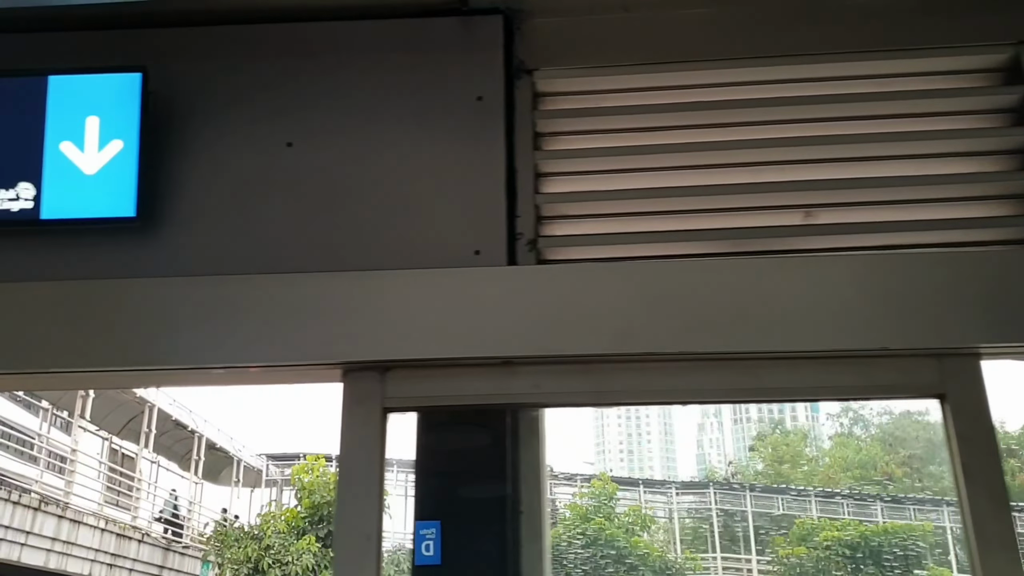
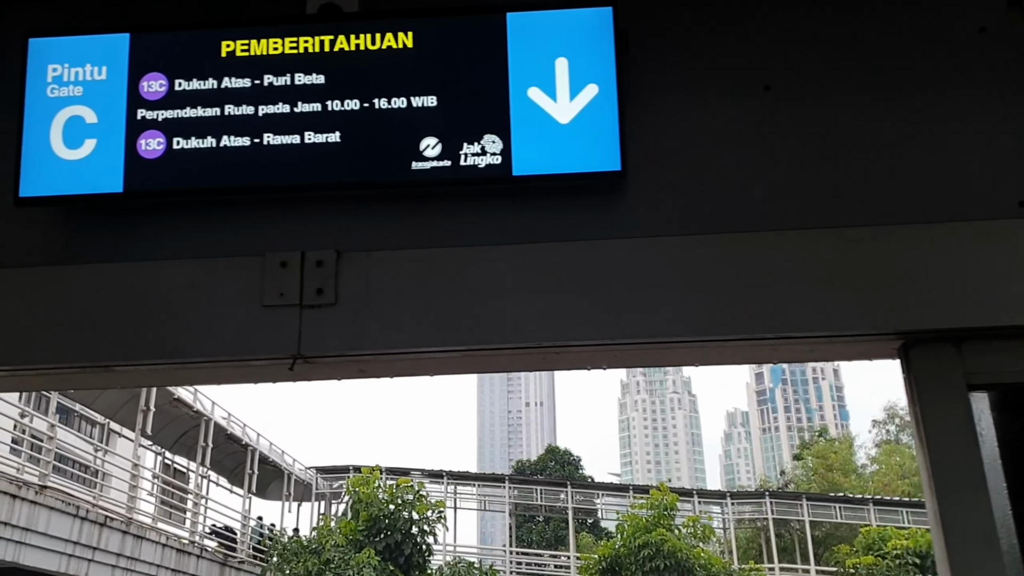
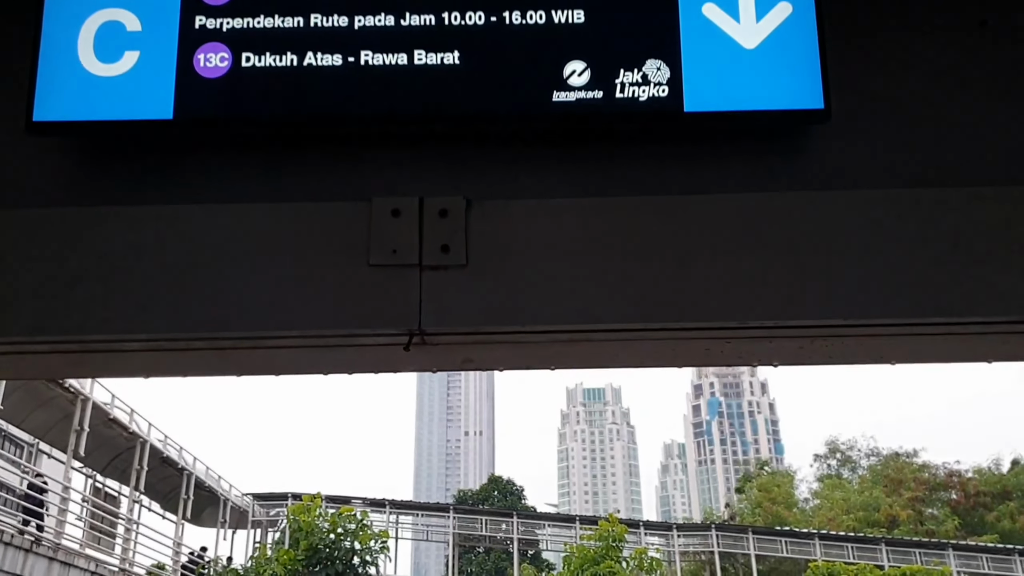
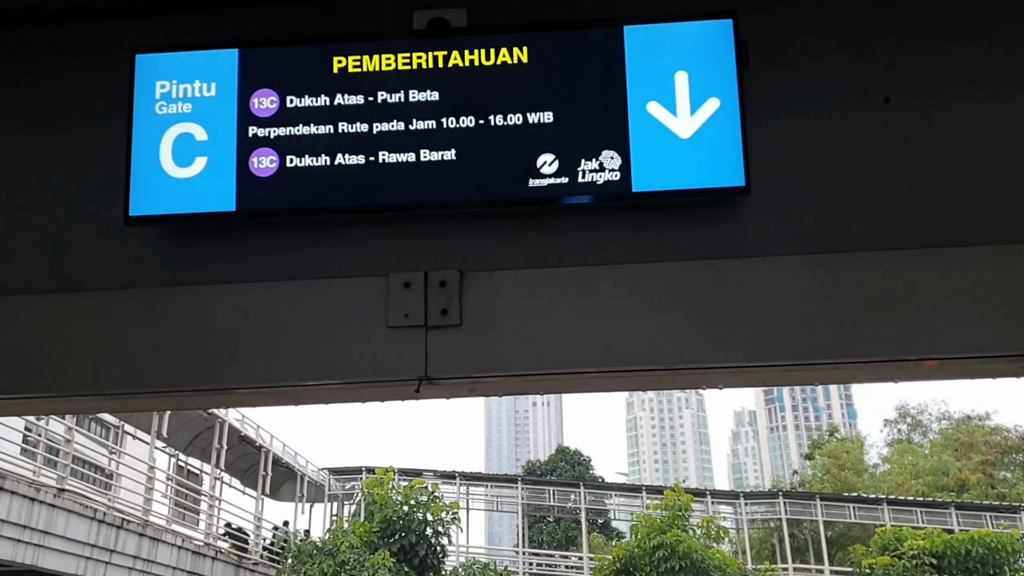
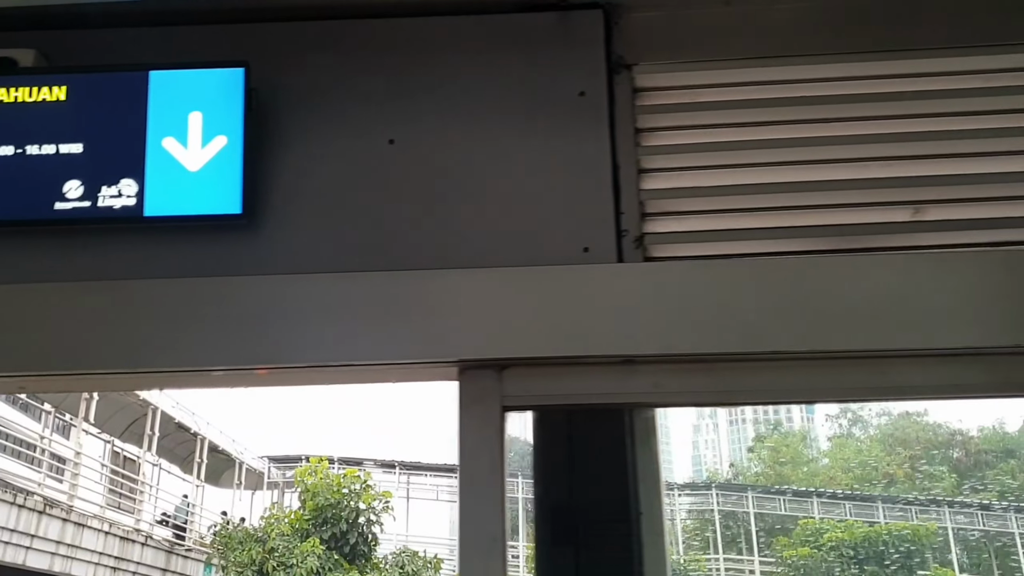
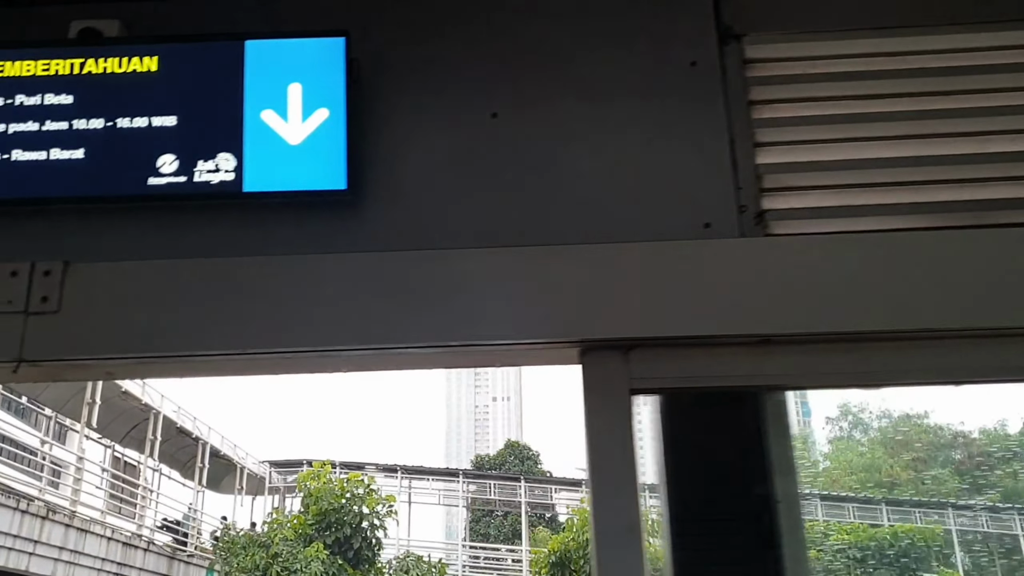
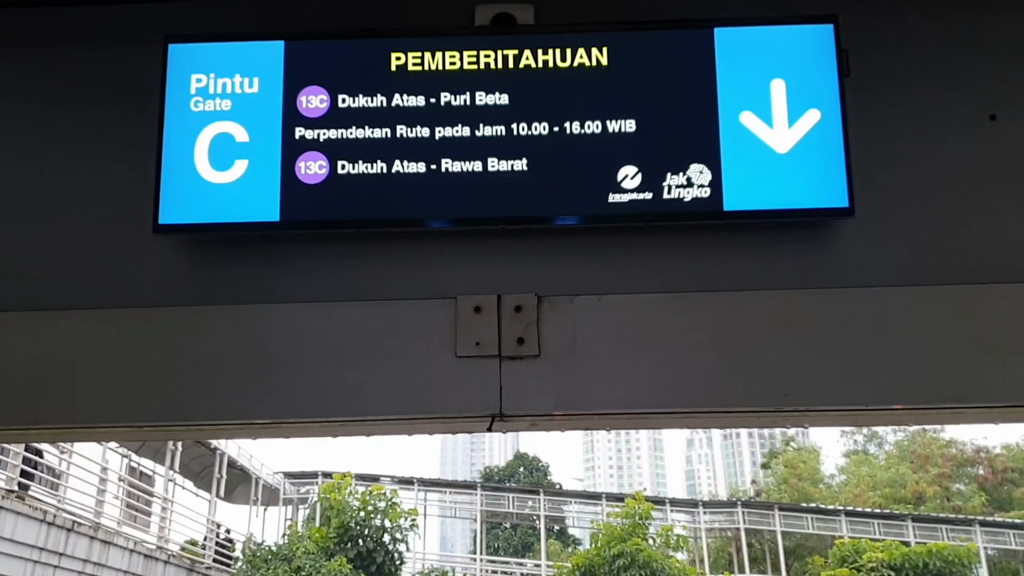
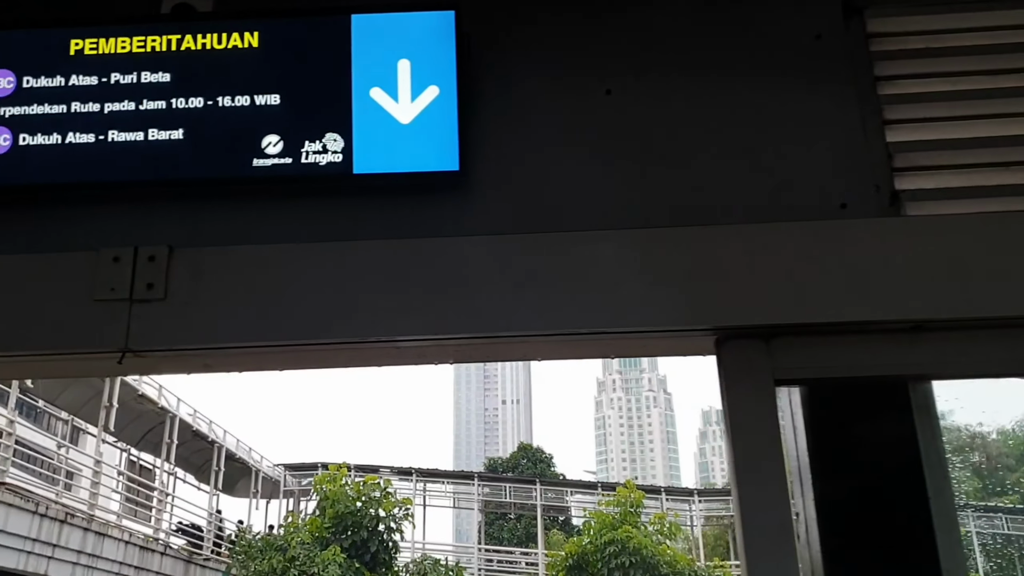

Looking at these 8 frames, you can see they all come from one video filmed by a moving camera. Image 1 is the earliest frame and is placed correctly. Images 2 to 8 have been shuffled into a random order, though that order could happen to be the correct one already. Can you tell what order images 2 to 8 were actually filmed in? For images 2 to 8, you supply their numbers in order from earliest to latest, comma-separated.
5, 6, 8, 2, 4, 7, 3
